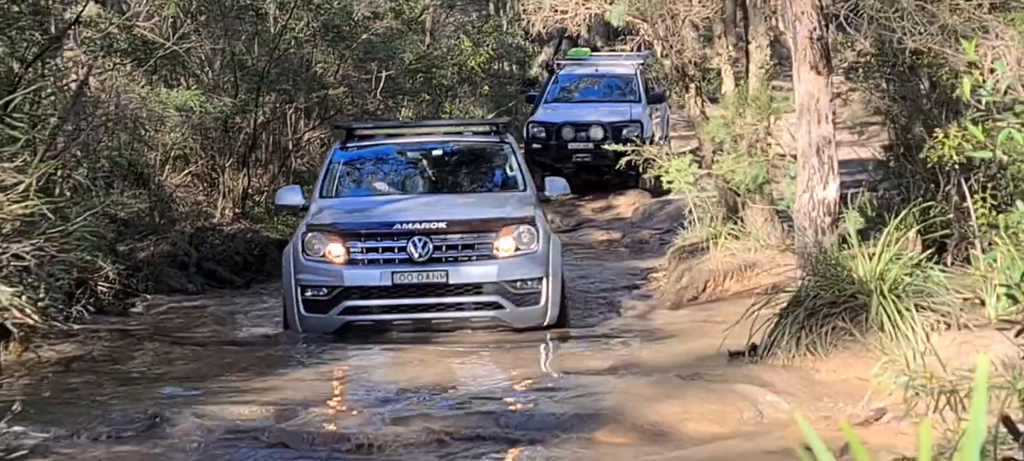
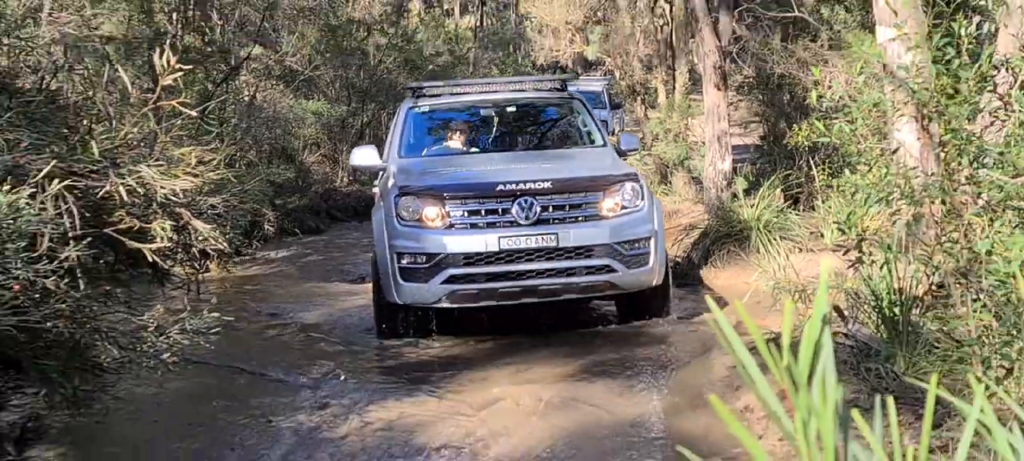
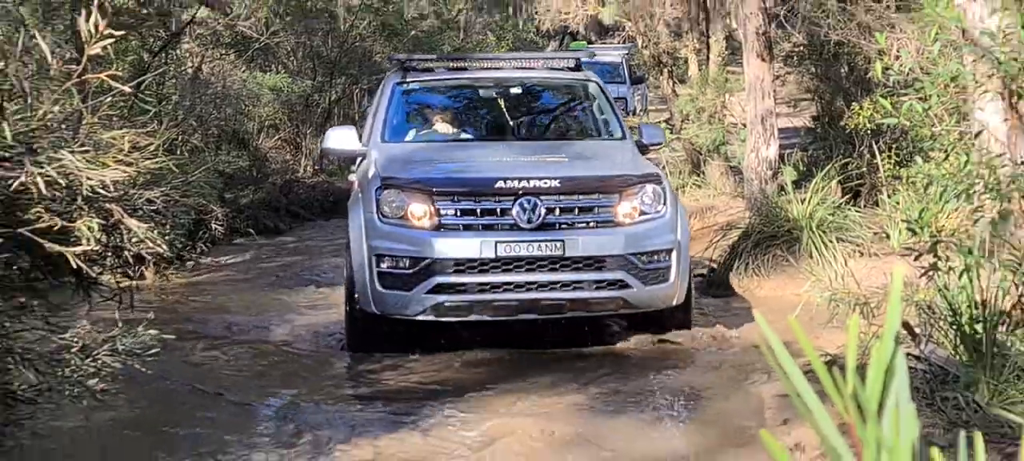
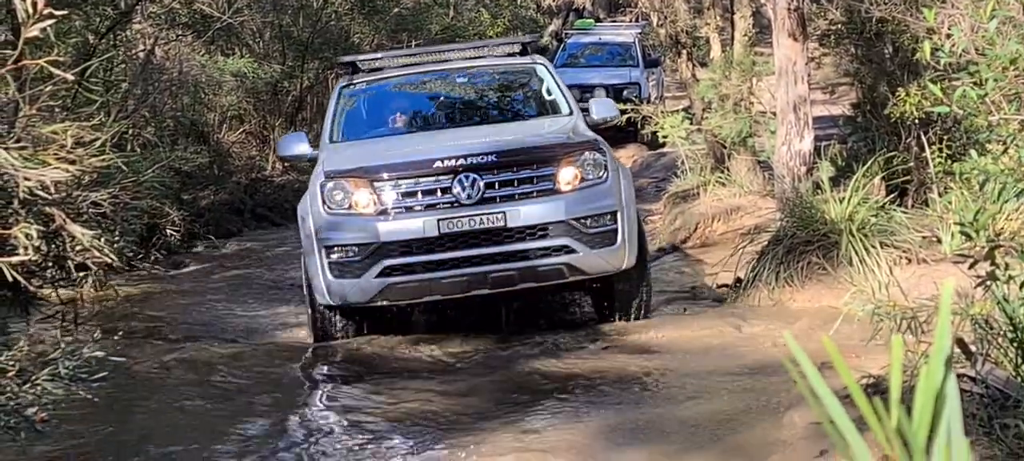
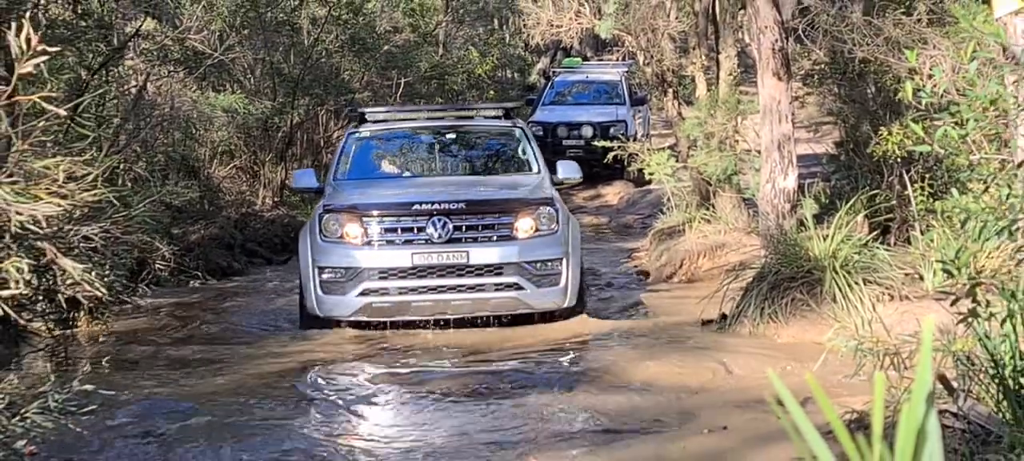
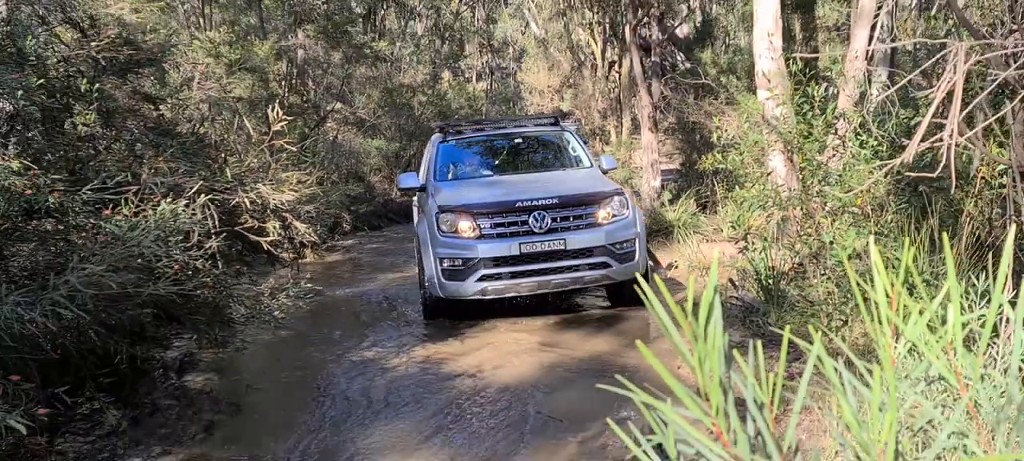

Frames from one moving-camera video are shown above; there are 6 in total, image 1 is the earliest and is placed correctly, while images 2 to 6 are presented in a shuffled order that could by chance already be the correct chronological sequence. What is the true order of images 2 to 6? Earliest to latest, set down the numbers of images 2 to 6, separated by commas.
5, 4, 3, 2, 6
